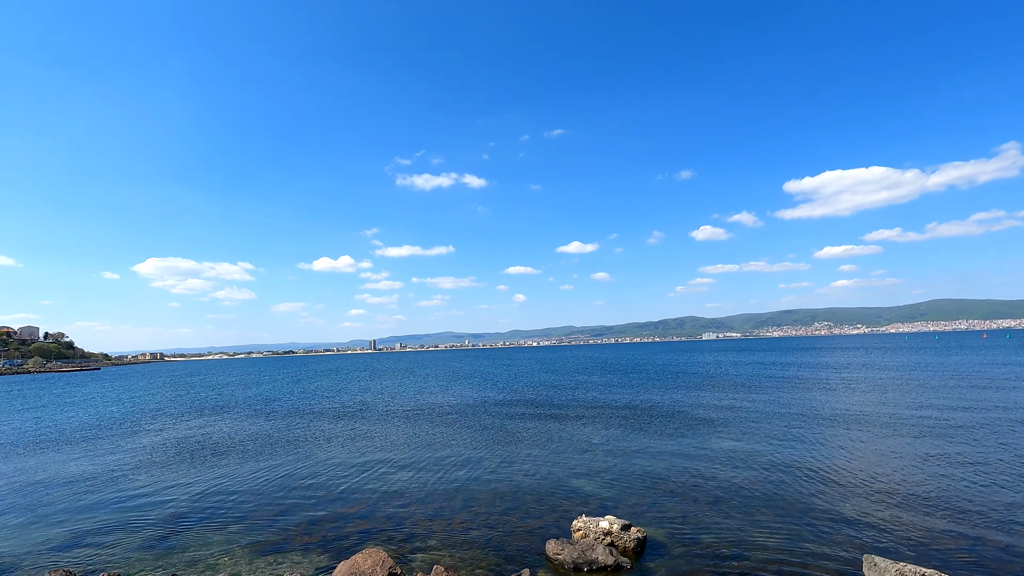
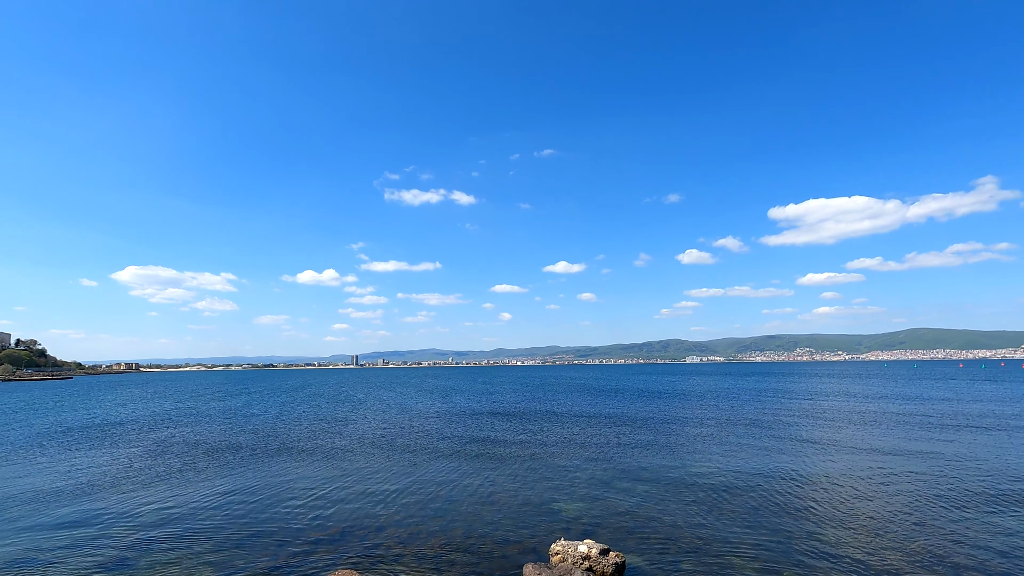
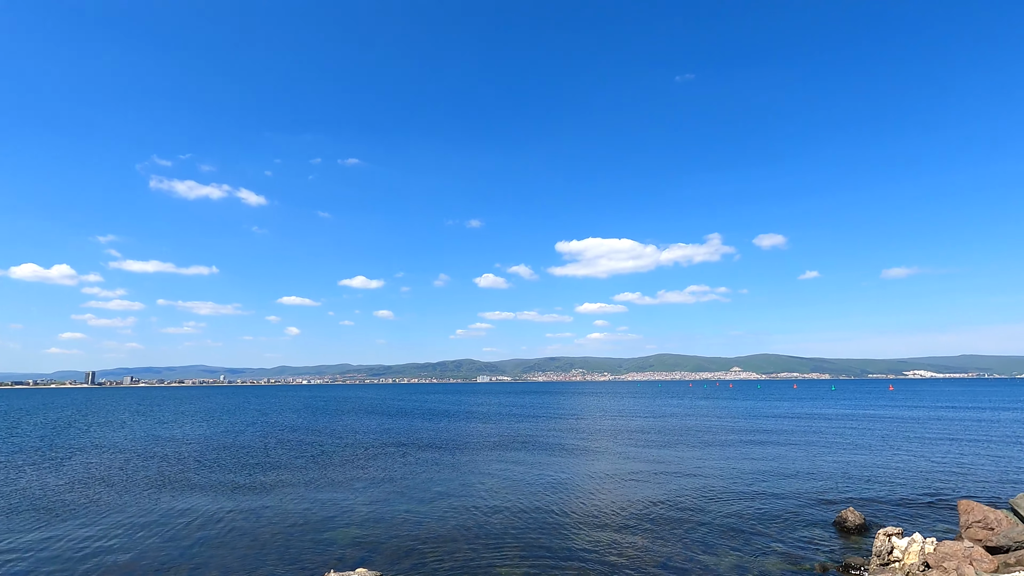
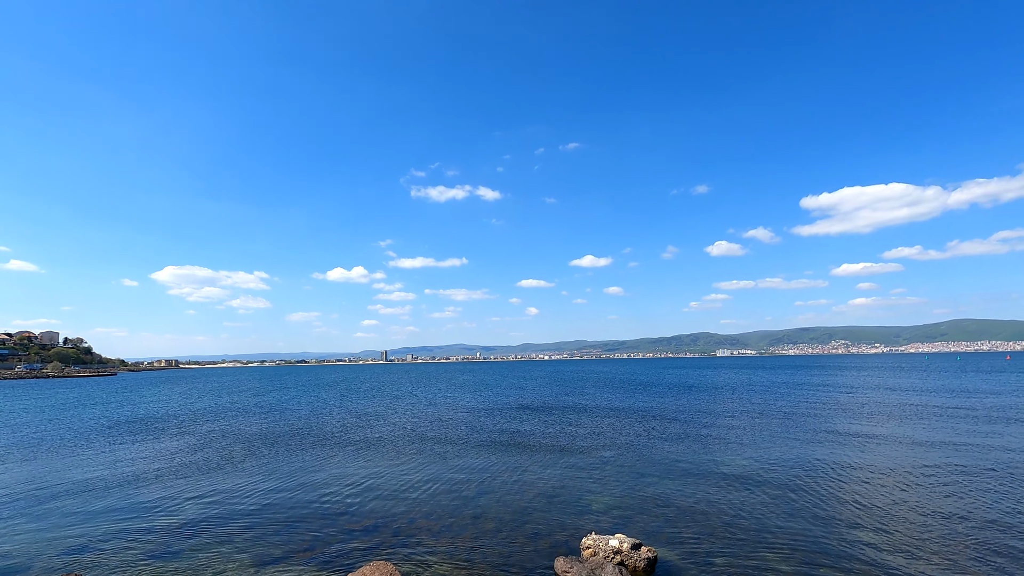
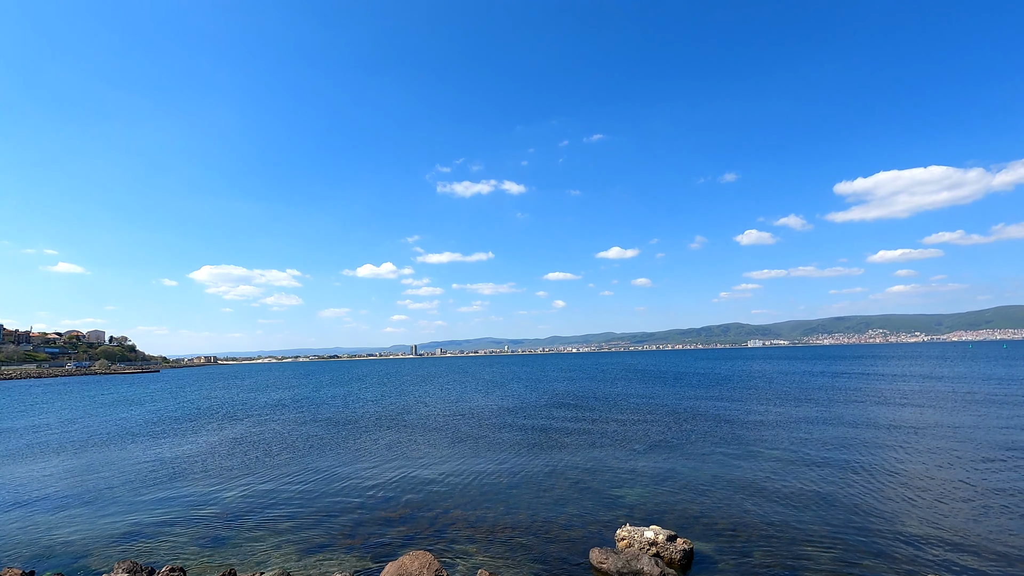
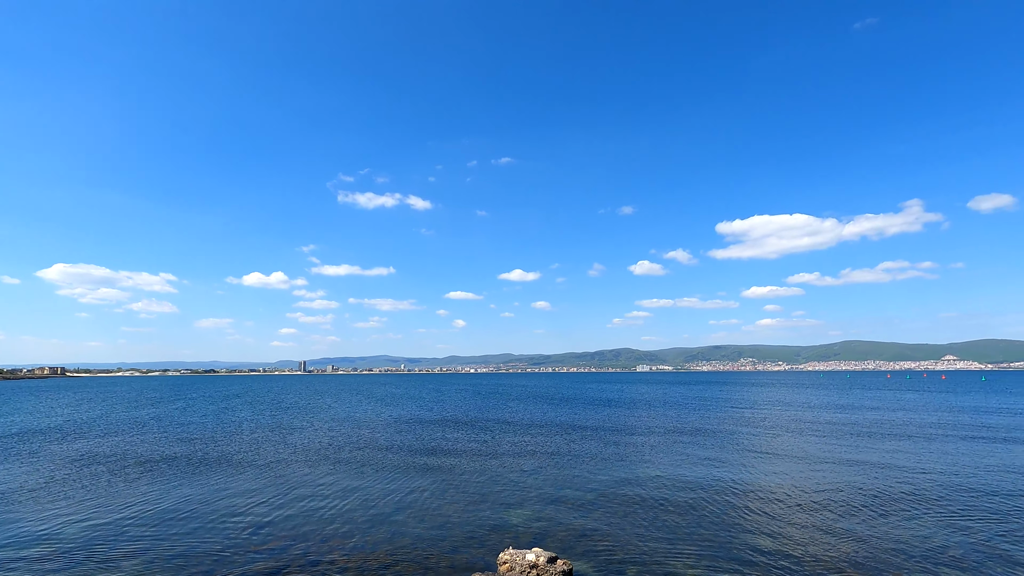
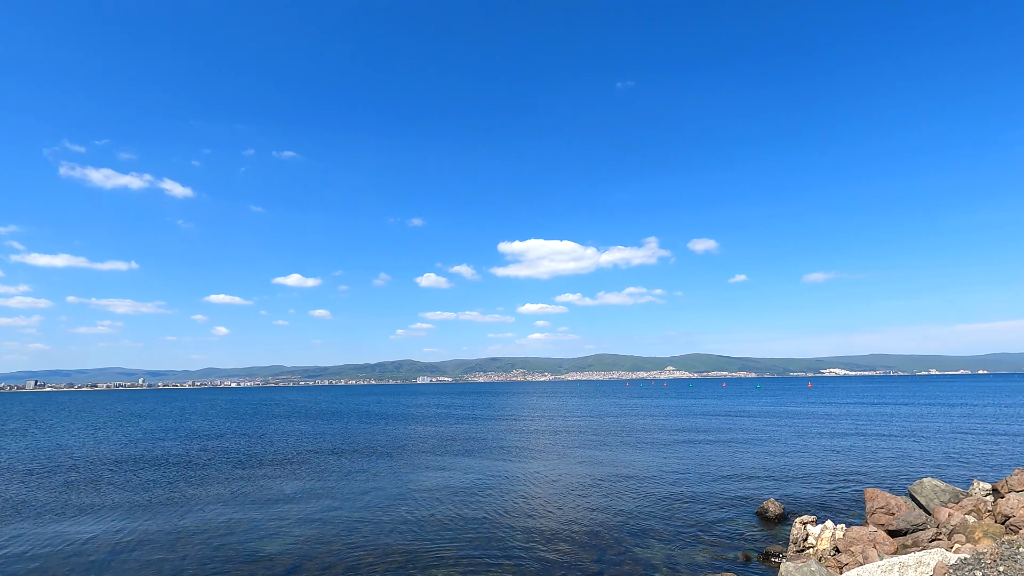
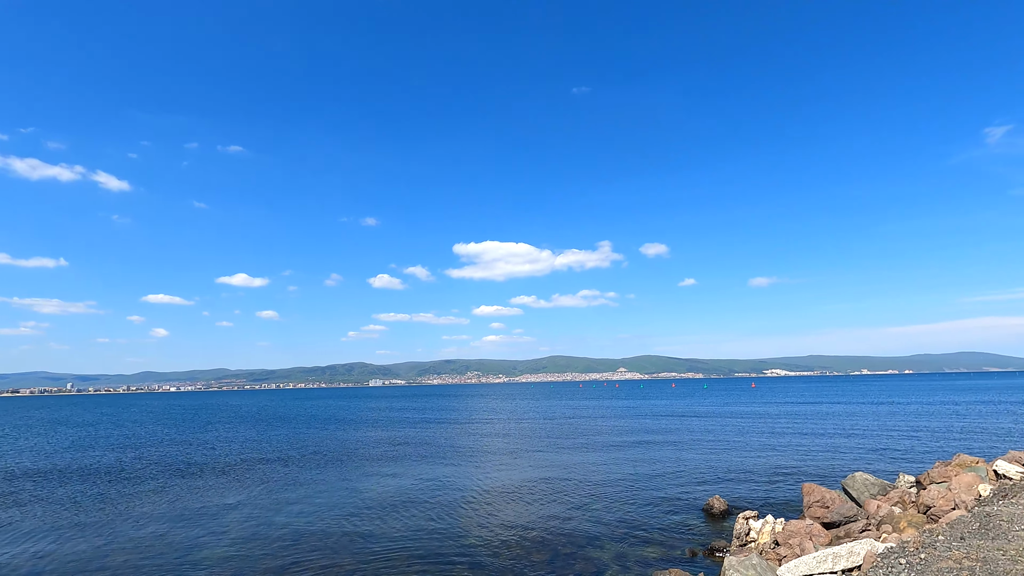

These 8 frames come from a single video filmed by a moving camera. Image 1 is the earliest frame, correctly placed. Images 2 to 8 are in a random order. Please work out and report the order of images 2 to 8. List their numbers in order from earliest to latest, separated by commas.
5, 4, 2, 6, 3, 7, 8
